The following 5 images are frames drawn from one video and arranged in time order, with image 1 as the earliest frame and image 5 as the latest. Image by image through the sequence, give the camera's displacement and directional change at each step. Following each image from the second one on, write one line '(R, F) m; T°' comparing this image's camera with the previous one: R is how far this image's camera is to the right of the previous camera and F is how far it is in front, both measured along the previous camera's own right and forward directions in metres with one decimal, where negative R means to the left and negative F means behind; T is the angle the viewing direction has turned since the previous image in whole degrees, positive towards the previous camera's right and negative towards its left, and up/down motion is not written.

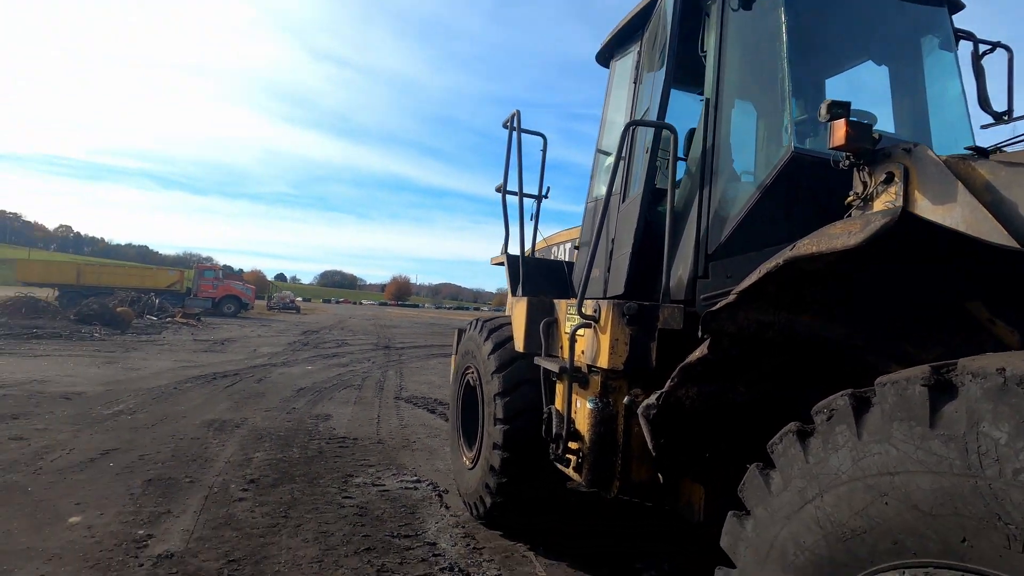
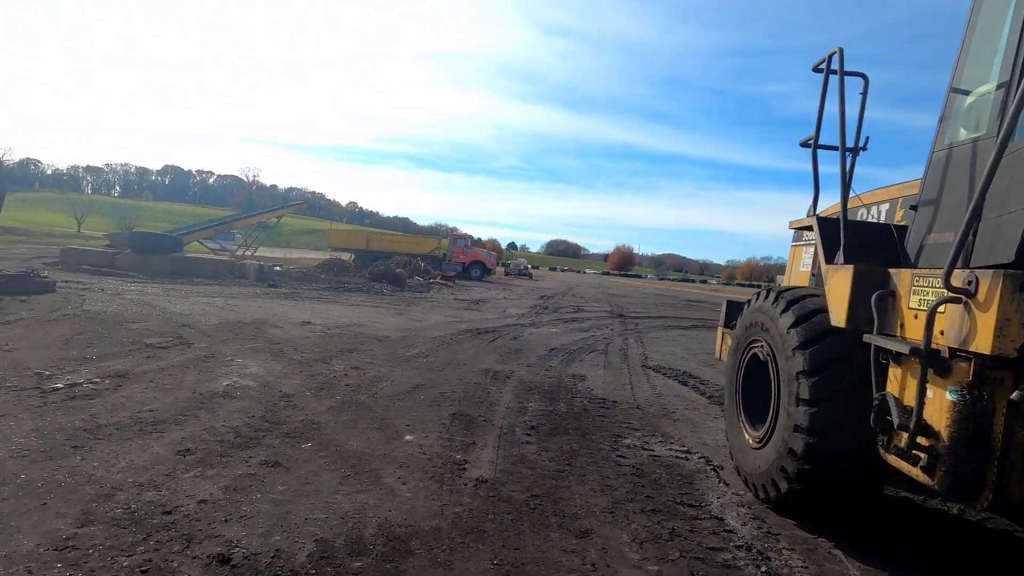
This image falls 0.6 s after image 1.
(-0.2, 0.0) m; -25°
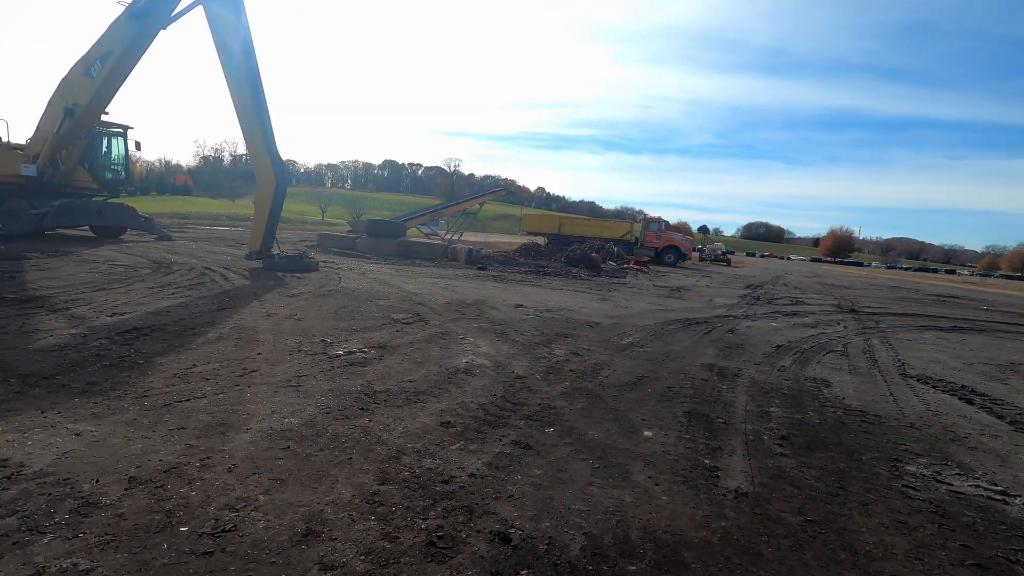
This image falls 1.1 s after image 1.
(-0.3, 0.0) m; -20°
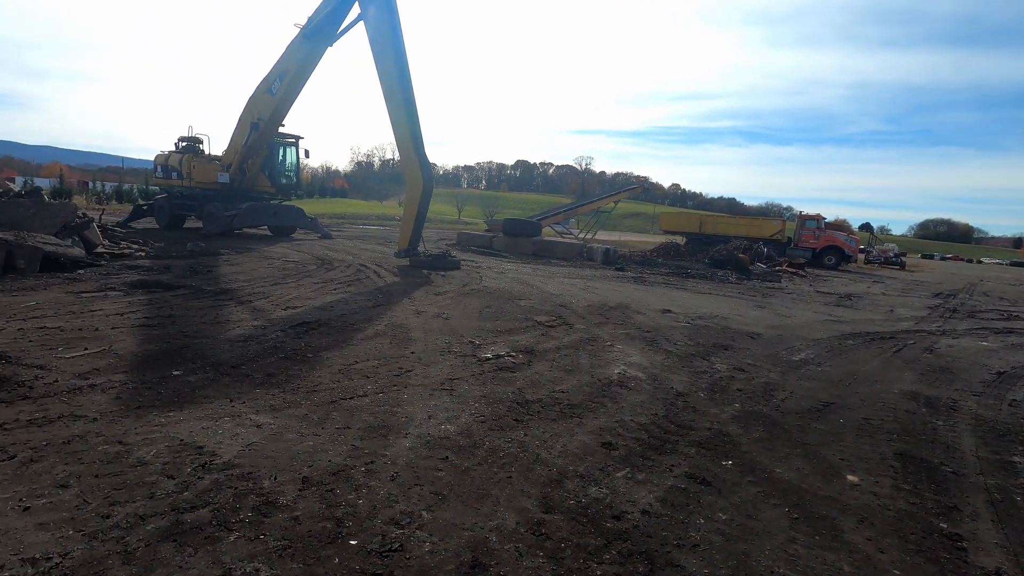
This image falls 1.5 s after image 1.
(-0.3, +0.3) m; -13°
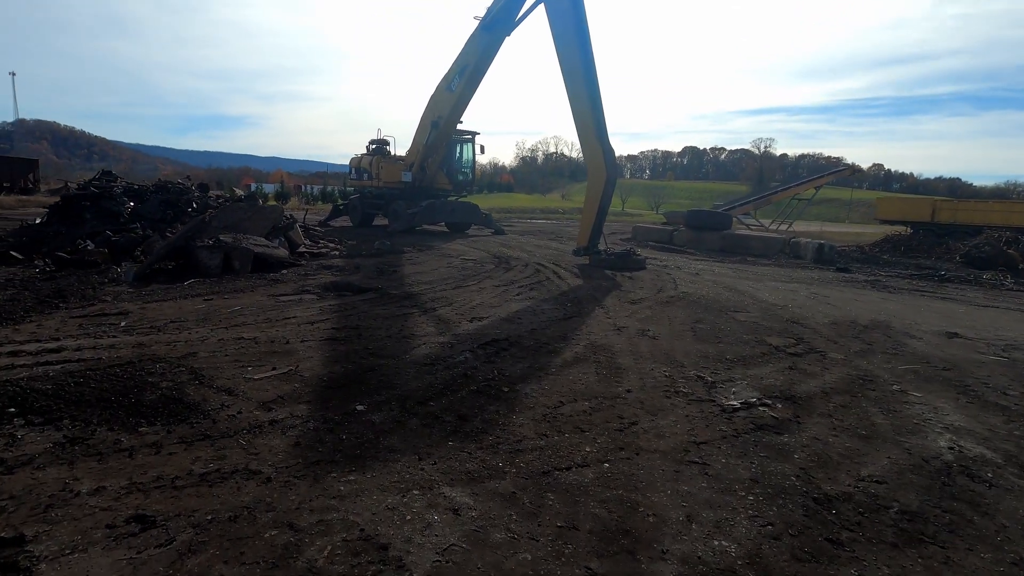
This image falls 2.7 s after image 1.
(-0.8, +1.5) m; -16°
